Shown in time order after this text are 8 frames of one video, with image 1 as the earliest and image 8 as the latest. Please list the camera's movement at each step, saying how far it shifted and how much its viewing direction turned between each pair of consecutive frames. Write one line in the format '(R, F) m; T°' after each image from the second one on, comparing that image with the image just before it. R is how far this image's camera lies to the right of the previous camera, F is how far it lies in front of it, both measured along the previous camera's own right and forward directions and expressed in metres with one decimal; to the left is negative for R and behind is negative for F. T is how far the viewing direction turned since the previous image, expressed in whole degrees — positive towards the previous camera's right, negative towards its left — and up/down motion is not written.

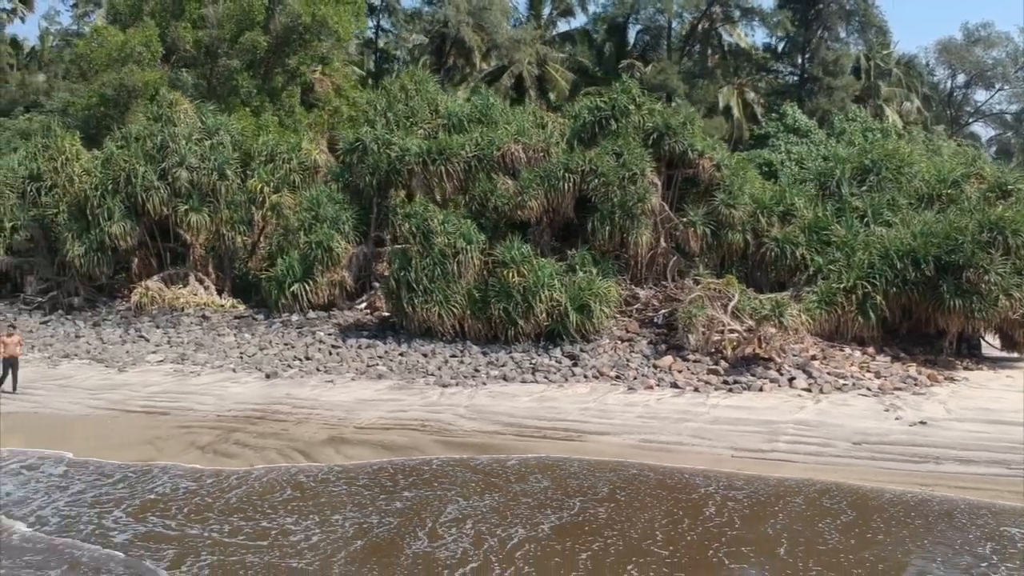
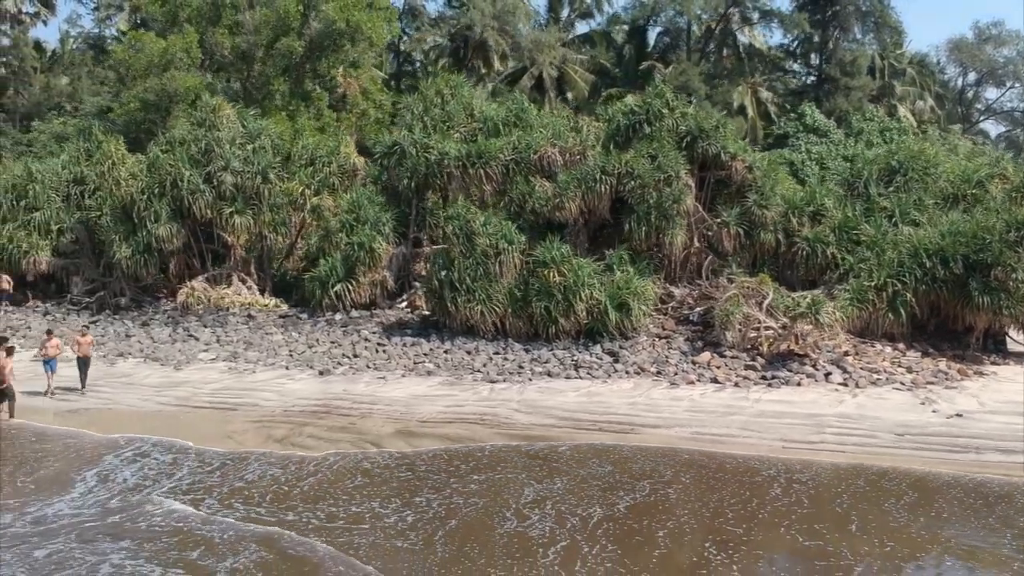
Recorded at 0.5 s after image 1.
(-0.6, -0.5) m; 0°
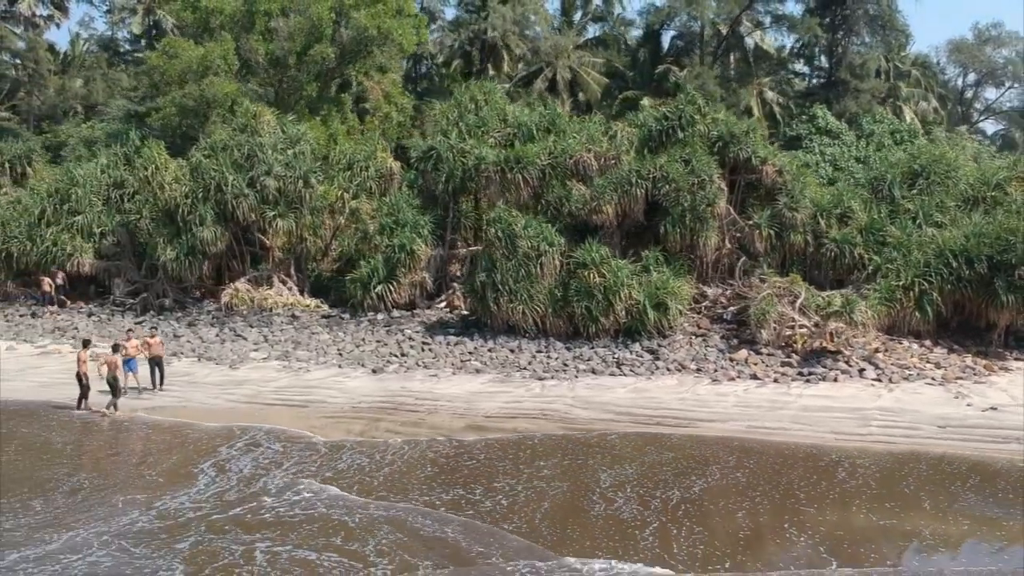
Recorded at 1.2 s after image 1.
(-0.9, -0.6) m; +1°
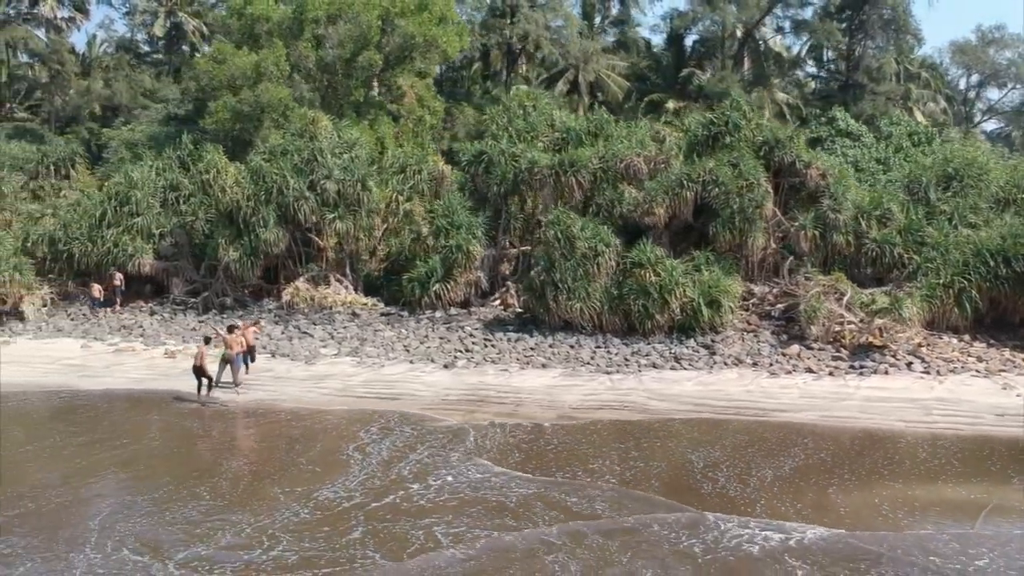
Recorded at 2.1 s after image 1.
(-1.3, -0.8) m; +1°
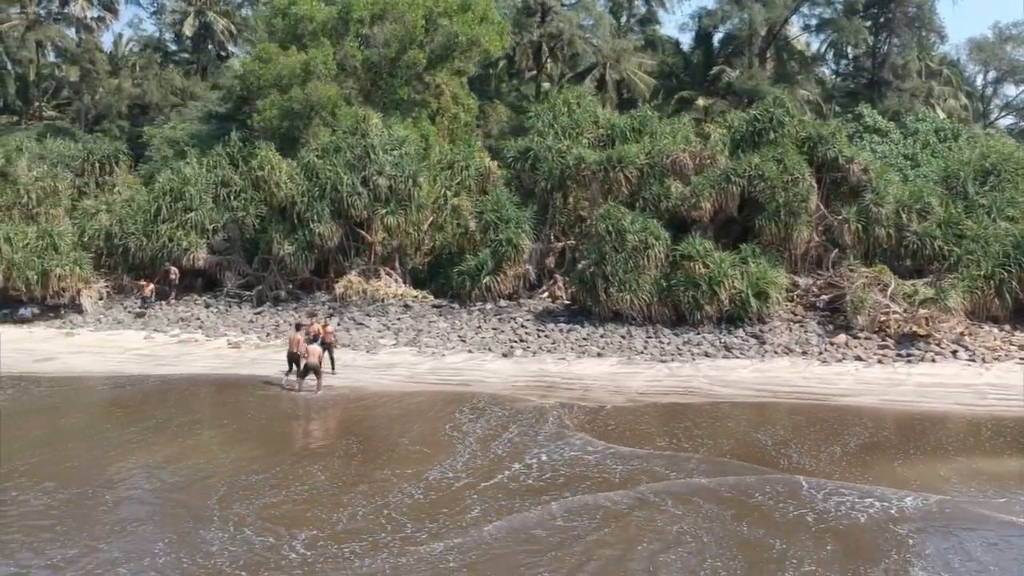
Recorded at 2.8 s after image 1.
(-0.9, -0.6) m; 0°
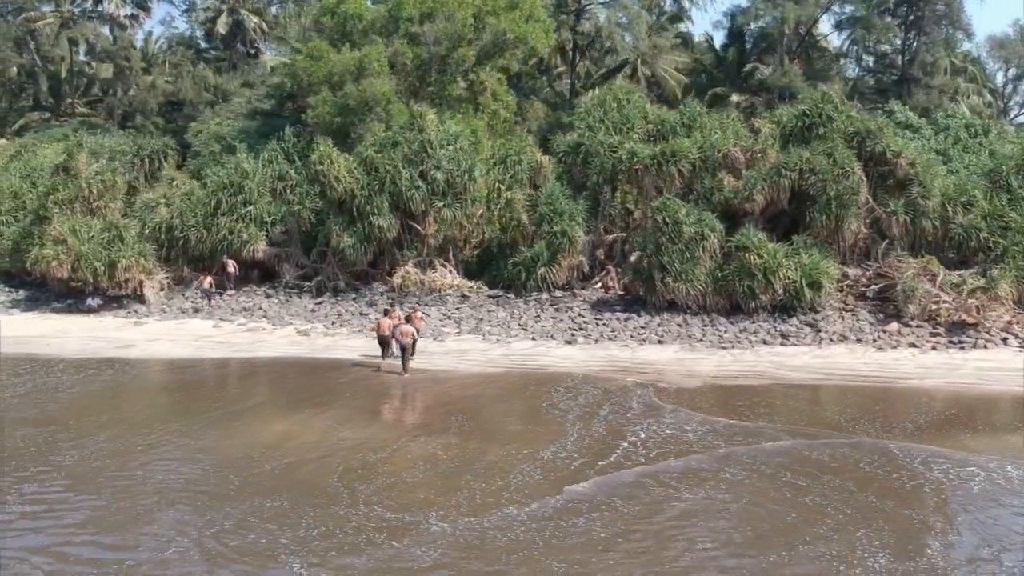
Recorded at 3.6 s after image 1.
(-1.1, -0.6) m; 0°
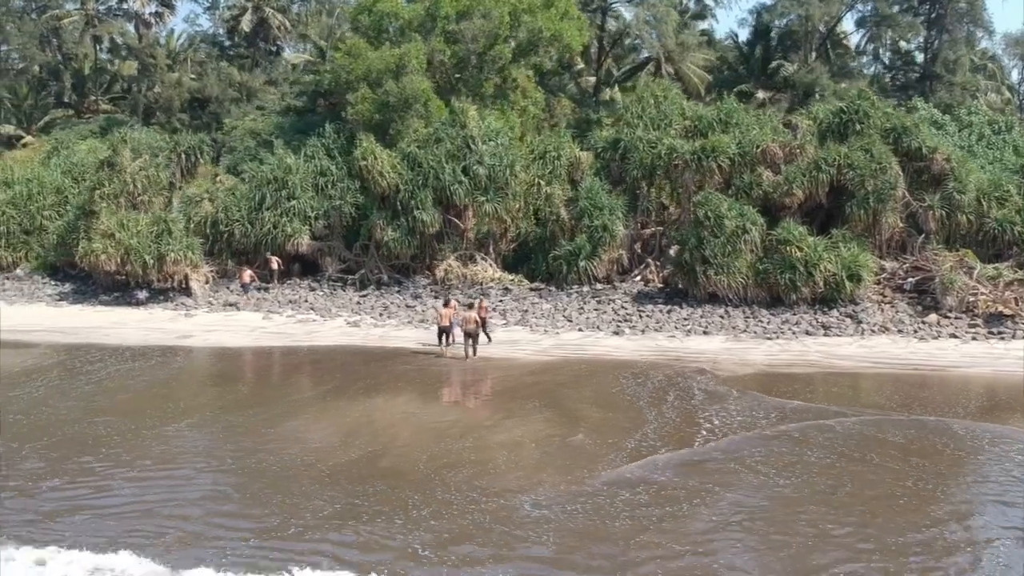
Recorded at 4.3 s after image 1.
(-0.8, -0.5) m; 0°
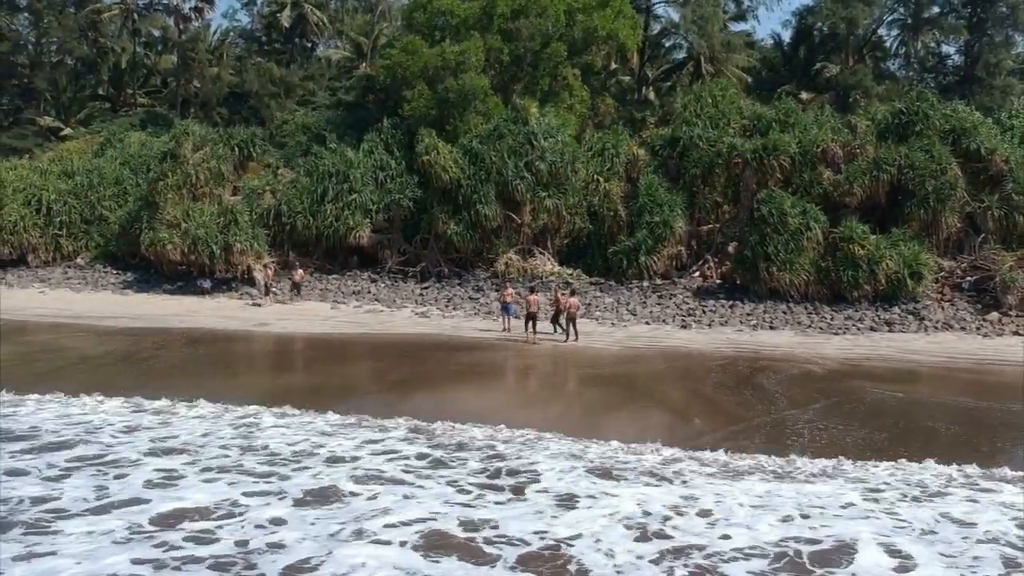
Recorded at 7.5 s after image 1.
(-1.2, -0.4) m; 0°
